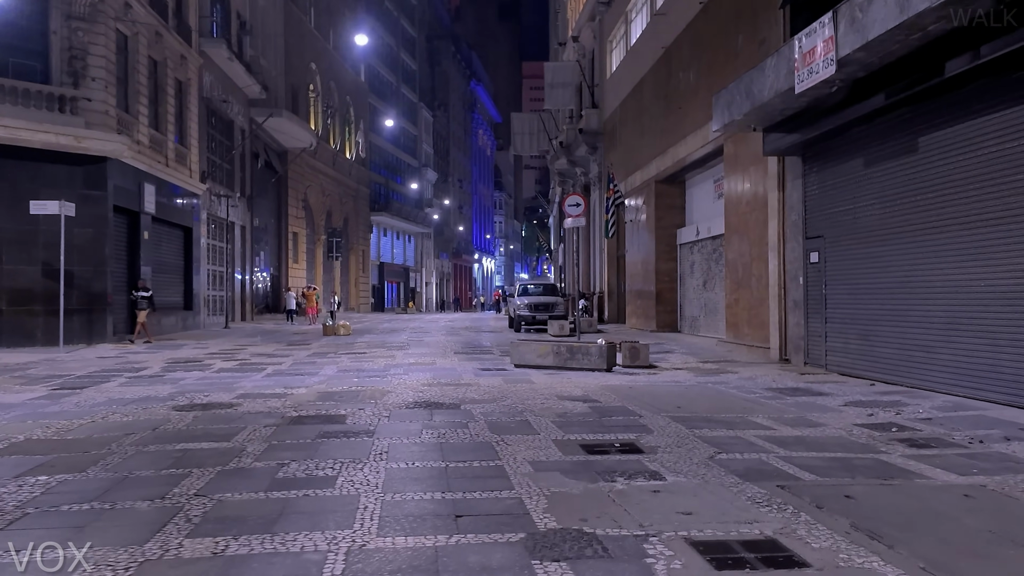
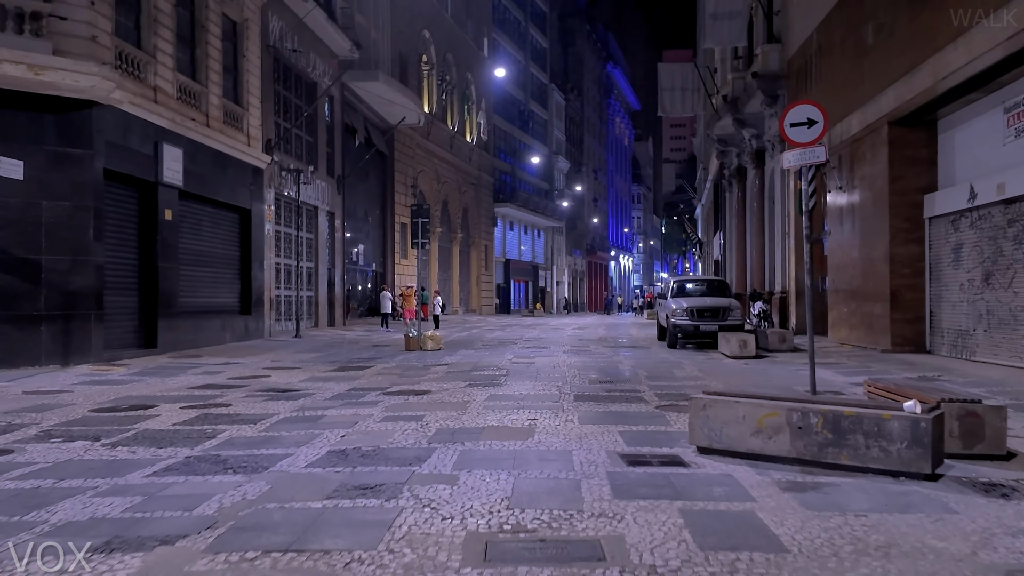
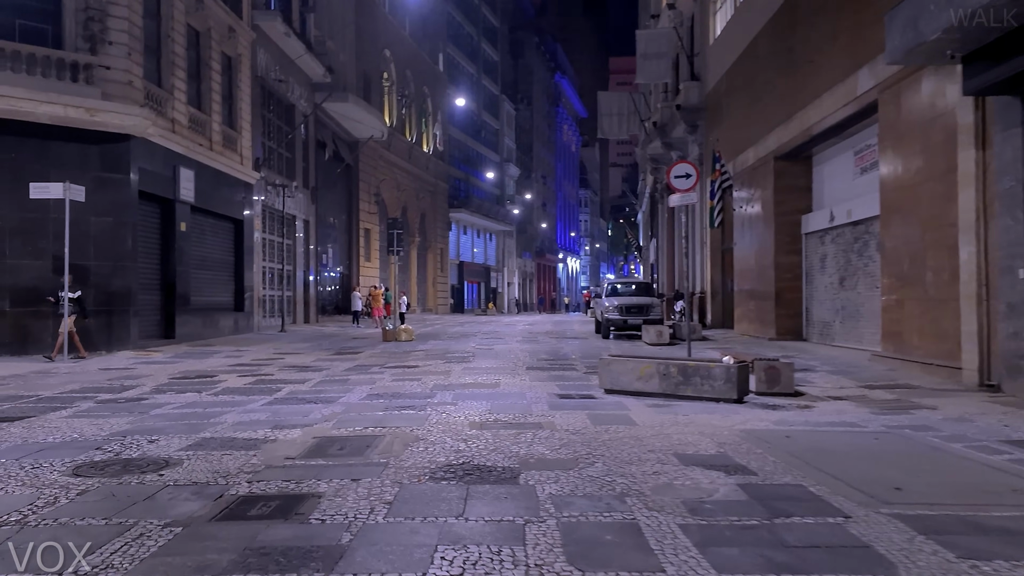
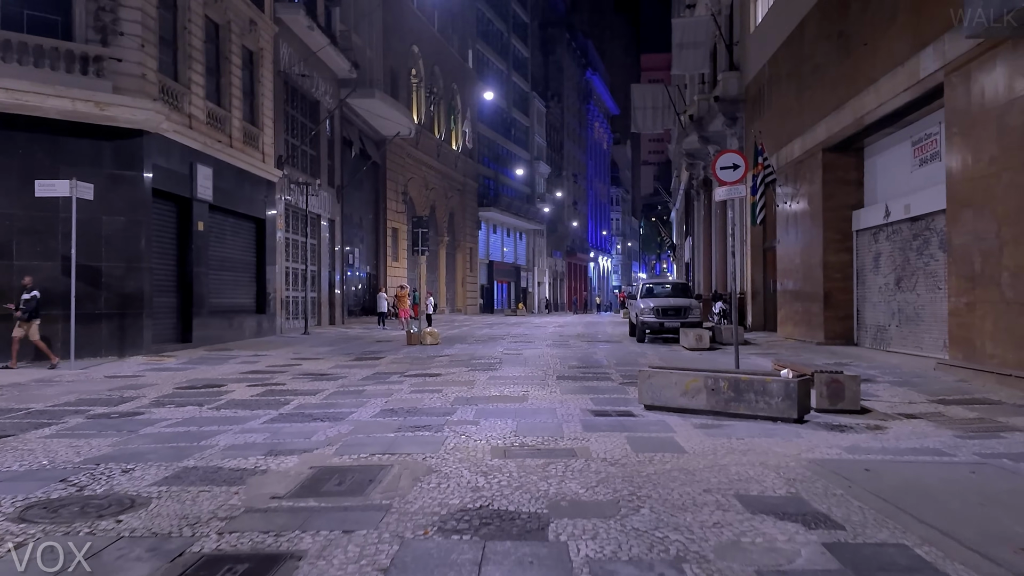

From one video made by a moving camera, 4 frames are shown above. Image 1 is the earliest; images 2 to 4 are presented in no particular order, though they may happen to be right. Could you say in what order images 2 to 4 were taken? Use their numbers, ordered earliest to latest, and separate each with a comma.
3, 4, 2
